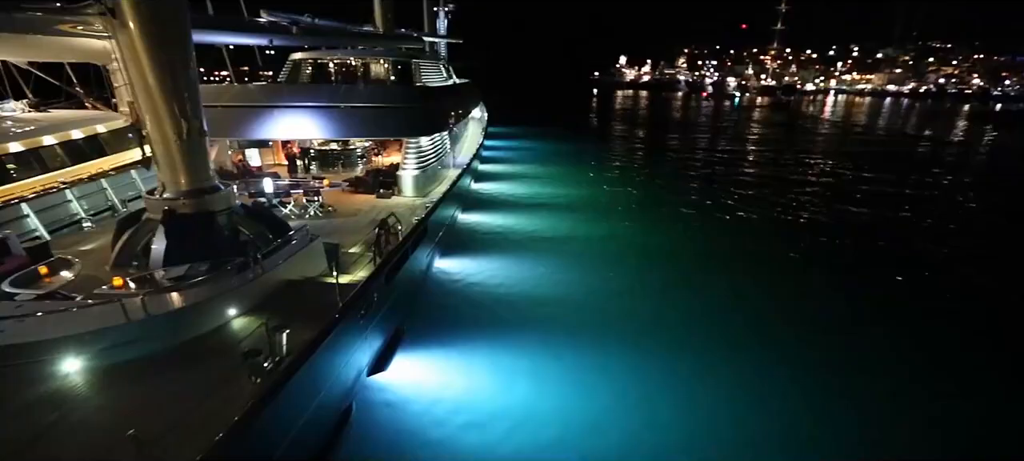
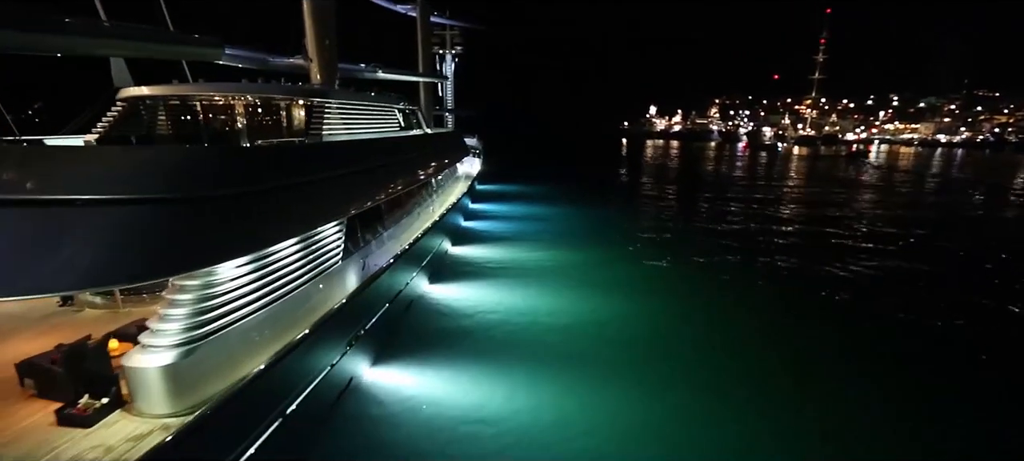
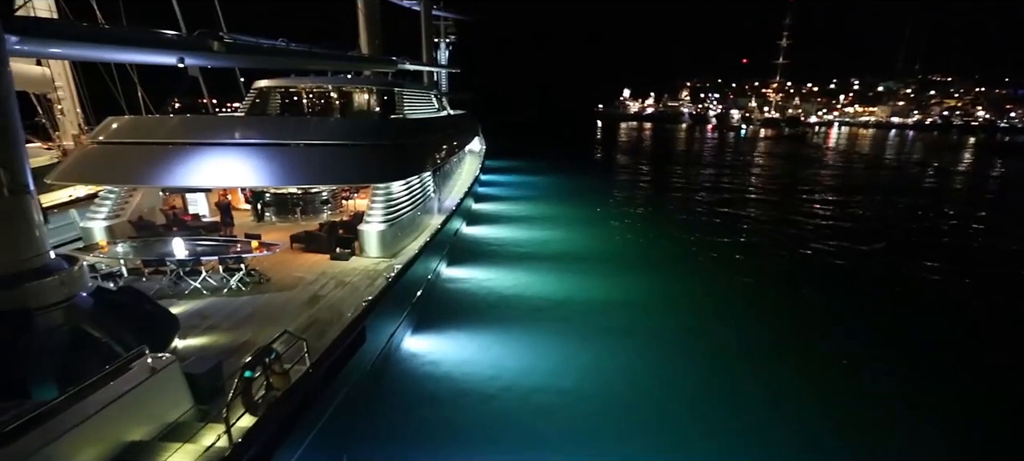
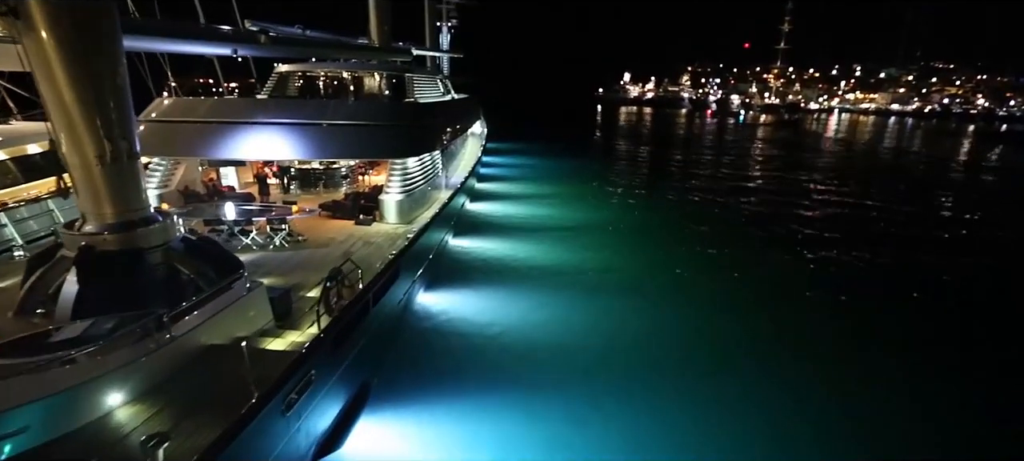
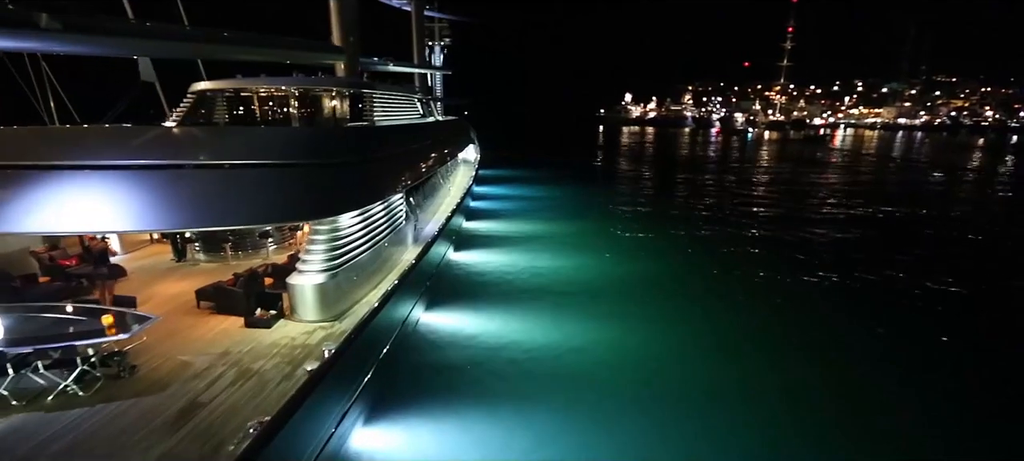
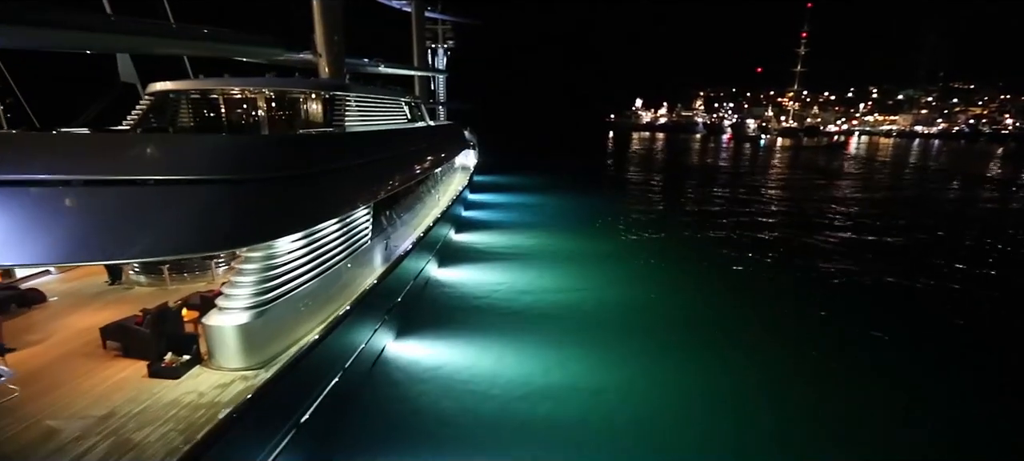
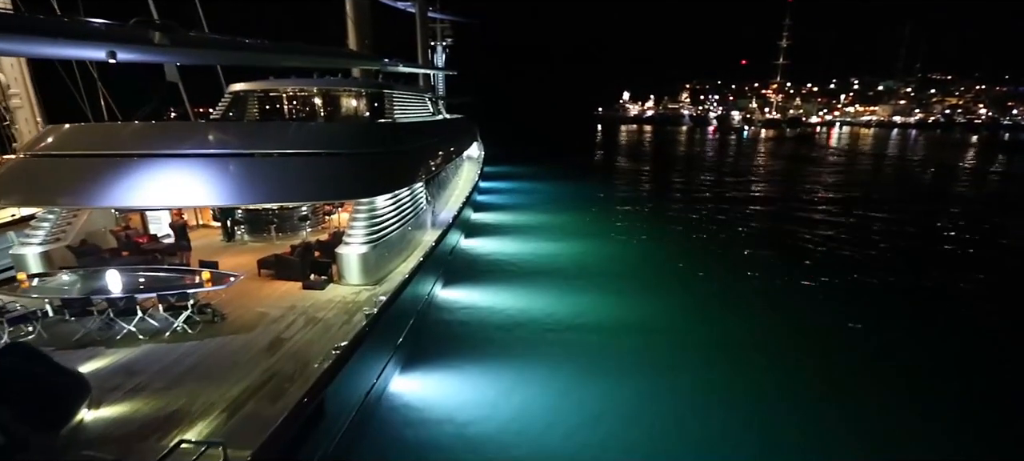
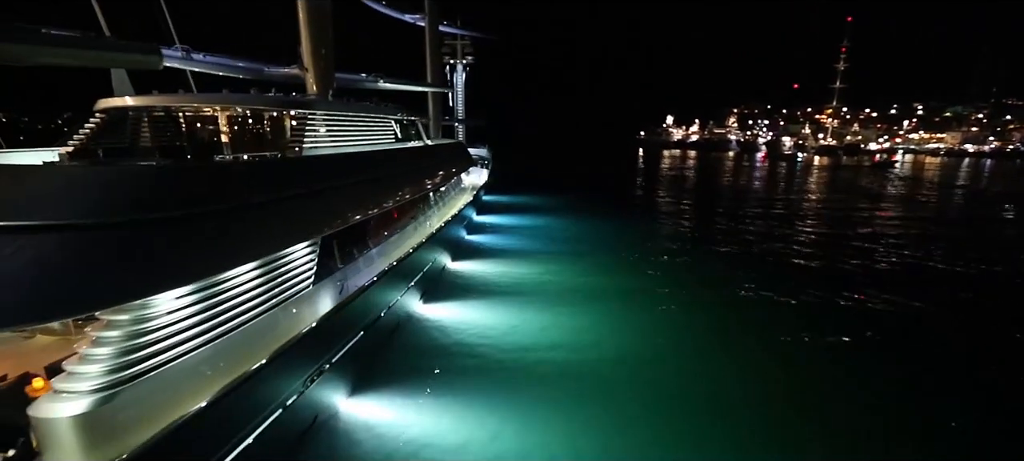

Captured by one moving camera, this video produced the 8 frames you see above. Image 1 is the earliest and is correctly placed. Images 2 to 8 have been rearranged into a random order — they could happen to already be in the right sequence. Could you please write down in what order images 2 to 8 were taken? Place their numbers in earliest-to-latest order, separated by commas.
4, 3, 7, 5, 6, 2, 8
